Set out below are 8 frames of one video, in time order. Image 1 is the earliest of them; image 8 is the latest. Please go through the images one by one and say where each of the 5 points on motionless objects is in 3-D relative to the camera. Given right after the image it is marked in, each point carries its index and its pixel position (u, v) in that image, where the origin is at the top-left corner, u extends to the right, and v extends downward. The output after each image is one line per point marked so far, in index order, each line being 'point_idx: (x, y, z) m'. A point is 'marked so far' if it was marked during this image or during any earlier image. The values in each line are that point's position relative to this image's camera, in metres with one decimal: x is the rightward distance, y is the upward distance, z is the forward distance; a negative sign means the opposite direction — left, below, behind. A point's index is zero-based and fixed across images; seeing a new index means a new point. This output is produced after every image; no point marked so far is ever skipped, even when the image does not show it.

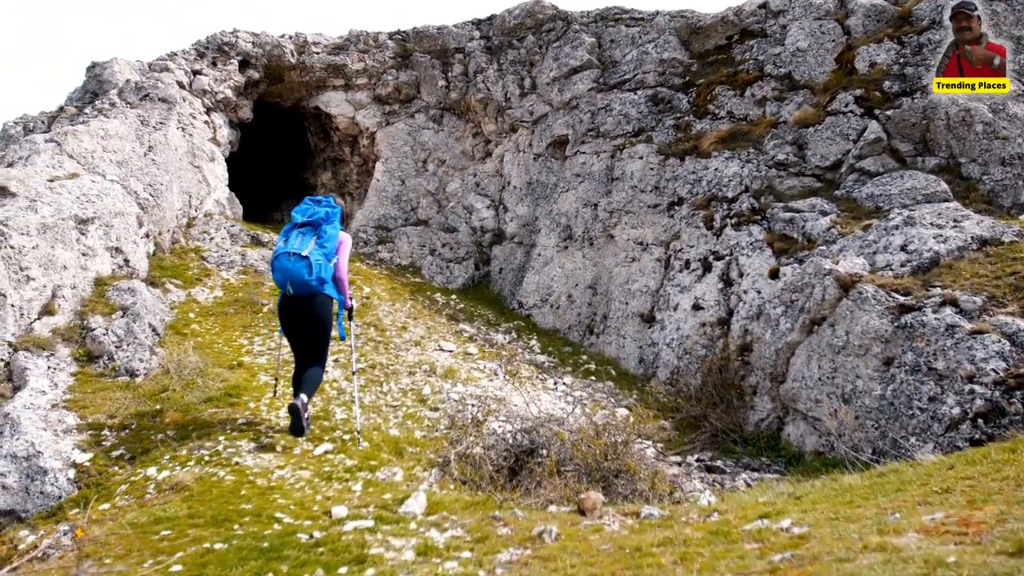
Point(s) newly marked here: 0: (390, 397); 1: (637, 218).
0: (-1.7, -1.5, +10.8) m
1: (+2.6, +1.5, +16.2) m
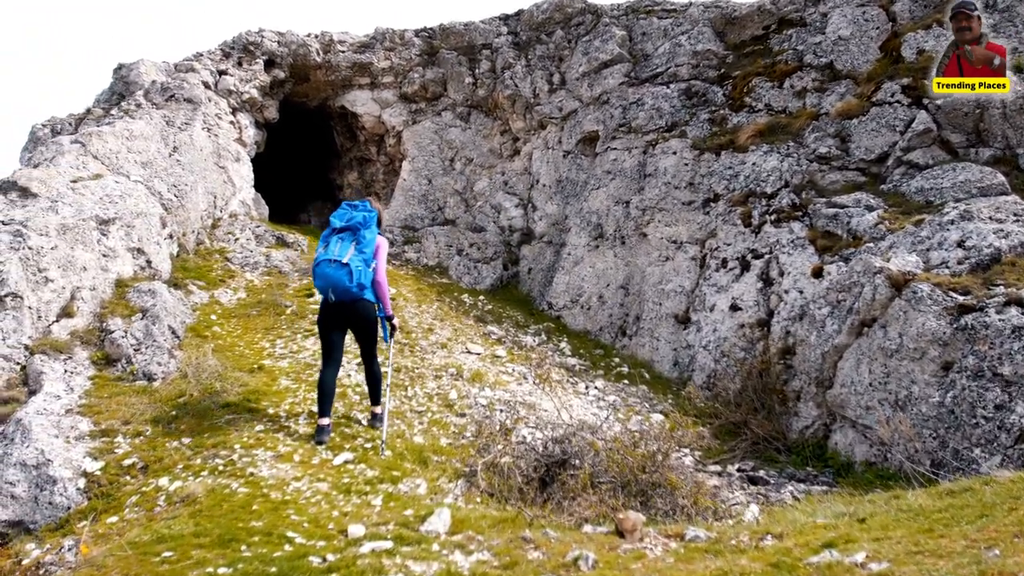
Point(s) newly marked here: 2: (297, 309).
0: (-1.3, -1.5, +10.4) m
1: (+3.2, +1.5, +15.6) m
2: (-3.7, -0.4, +13.2) m
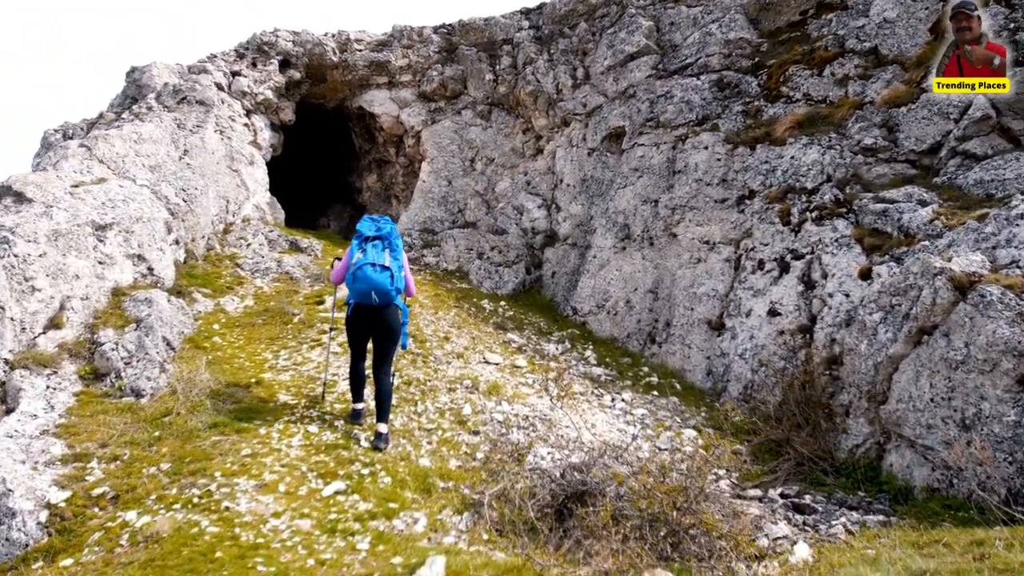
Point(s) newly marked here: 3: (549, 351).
0: (-1.1, -1.6, +9.5) m
1: (+3.6, +1.4, +14.6) m
2: (-3.4, -0.5, +12.5) m
3: (+0.7, -1.2, +13.9) m
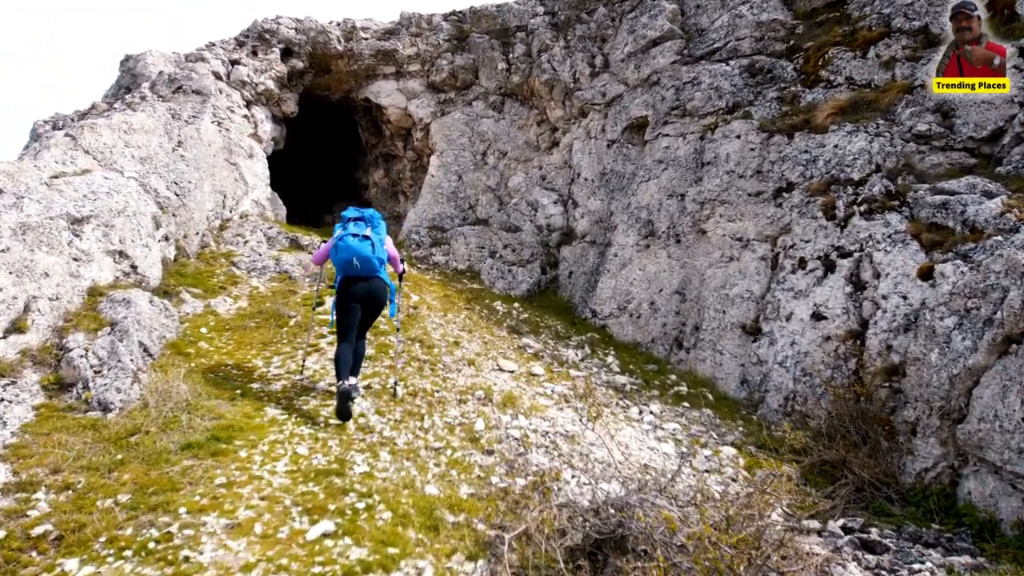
0: (-0.9, -1.6, +8.4) m
1: (+3.9, +1.4, +13.4) m
2: (-3.2, -0.5, +11.4) m
3: (+0.9, -1.2, +12.8) m
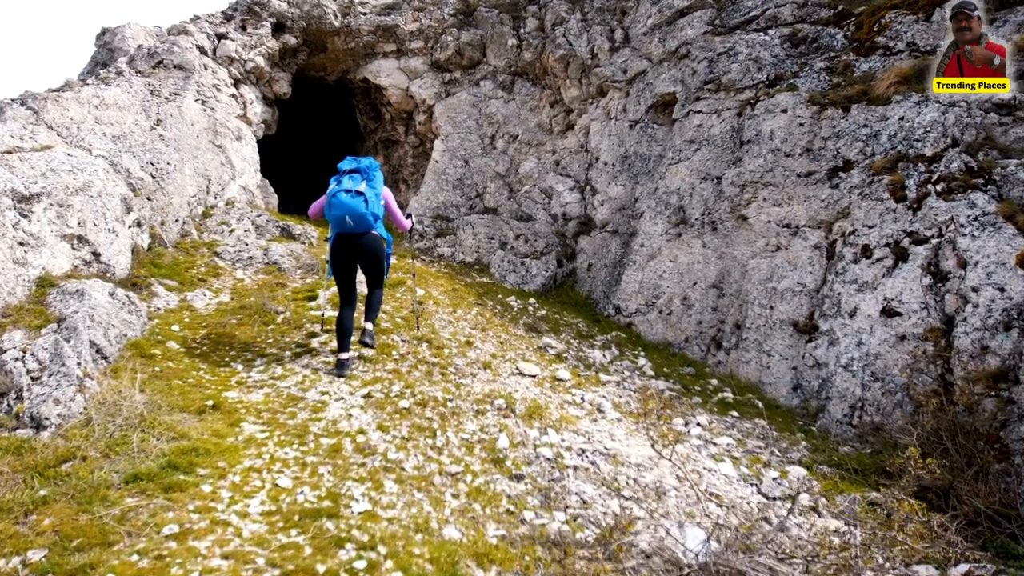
0: (-0.6, -1.5, +6.9) m
1: (+4.2, +1.5, +11.9) m
2: (-2.9, -0.4, +9.8) m
3: (+1.2, -1.1, +11.2) m
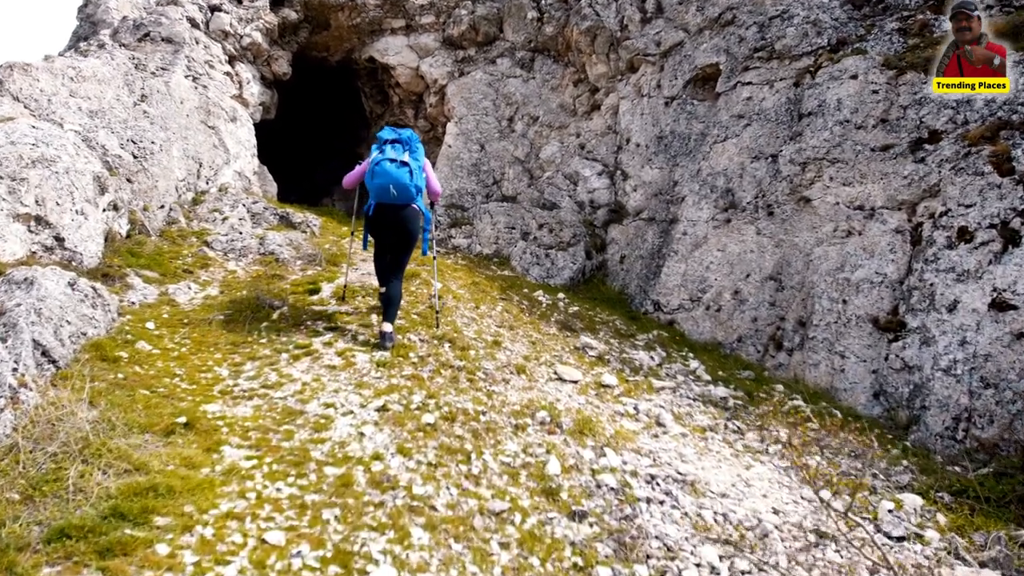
0: (-0.2, -1.4, +5.4) m
1: (+4.6, +1.6, +10.4) m
2: (-2.5, -0.3, +8.3) m
3: (+1.6, -0.9, +9.7) m
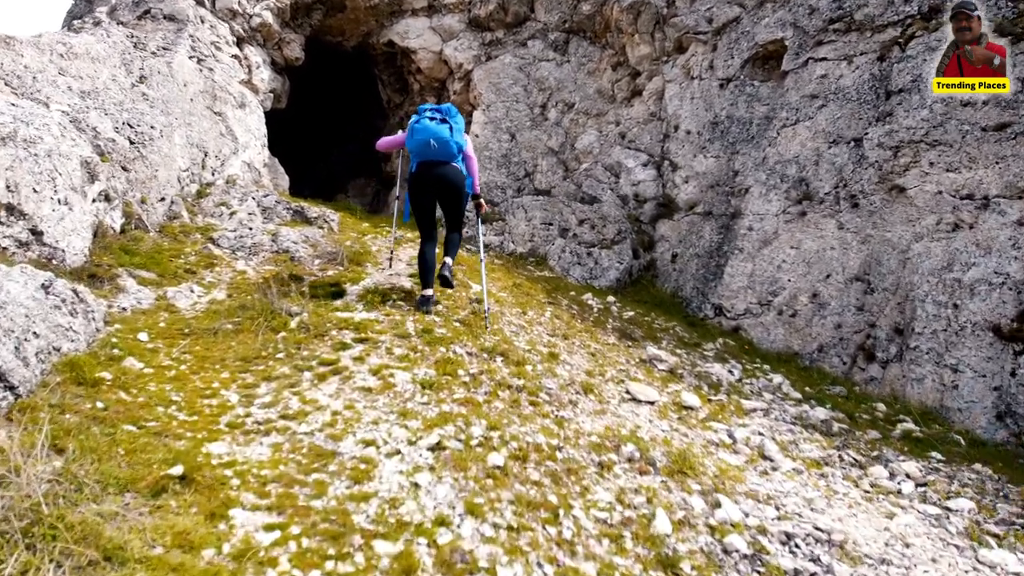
0: (+0.4, -1.4, +4.0) m
1: (+5.2, +1.6, +9.0) m
2: (-1.9, -0.3, +7.0) m
3: (+2.3, -1.0, +8.3) m
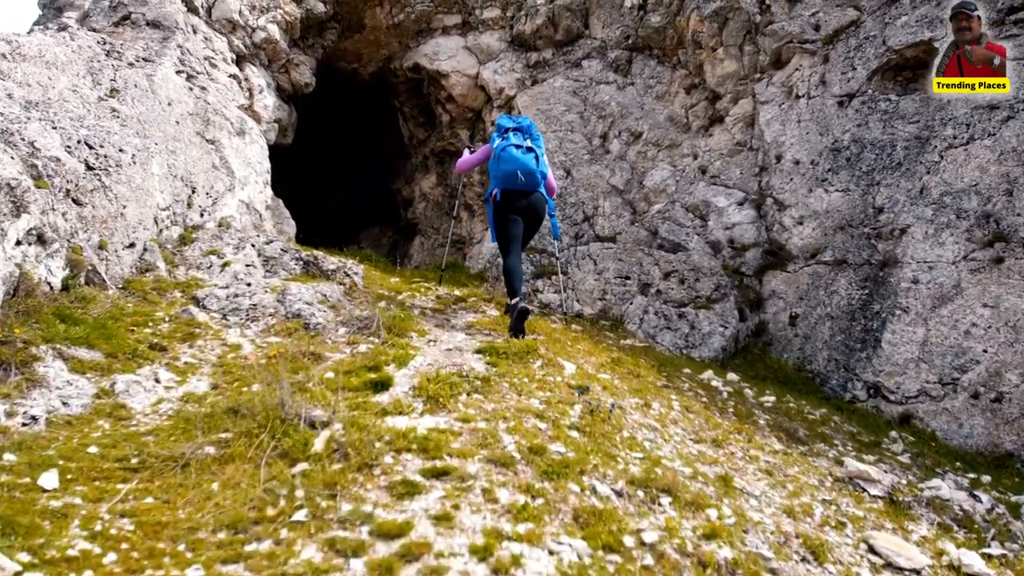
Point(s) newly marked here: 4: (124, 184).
0: (+1.4, -1.7, +1.1) m
1: (+6.2, +1.0, +6.3) m
2: (-0.9, -0.8, +4.1) m
3: (+3.2, -1.6, +5.4) m
4: (-4.1, +1.1, +8.0) m
